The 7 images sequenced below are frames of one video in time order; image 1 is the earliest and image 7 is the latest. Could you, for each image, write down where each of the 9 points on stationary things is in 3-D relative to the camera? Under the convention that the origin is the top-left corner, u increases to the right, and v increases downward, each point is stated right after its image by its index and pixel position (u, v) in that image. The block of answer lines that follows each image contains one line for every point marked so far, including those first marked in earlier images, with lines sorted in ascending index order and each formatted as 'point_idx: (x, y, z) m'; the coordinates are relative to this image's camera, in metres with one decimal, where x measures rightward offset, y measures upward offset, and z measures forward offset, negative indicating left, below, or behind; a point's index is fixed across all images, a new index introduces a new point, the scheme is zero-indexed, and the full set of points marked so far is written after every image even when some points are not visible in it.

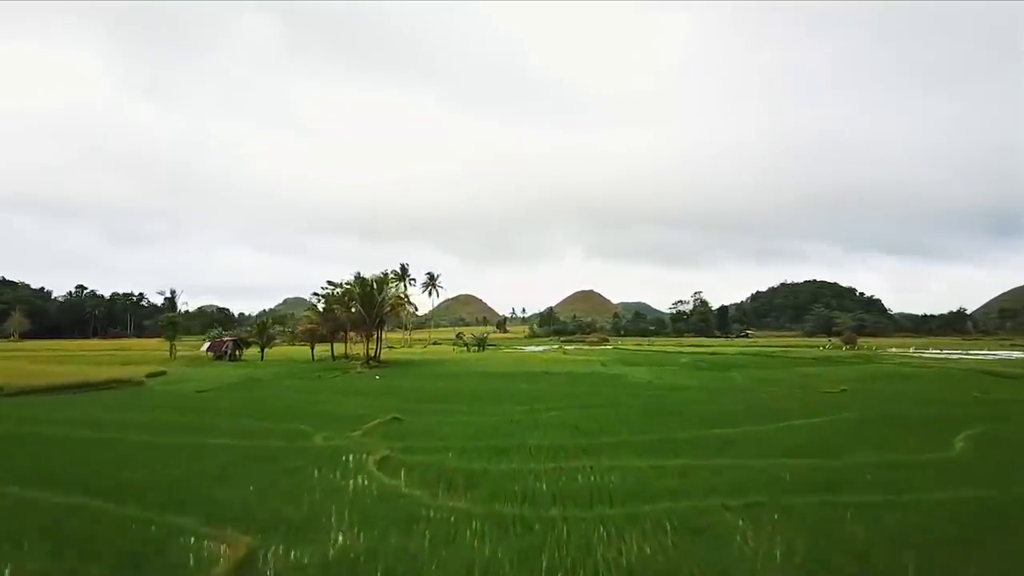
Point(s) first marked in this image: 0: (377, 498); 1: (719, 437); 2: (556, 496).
0: (-2.6, -4.1, +11.9) m
1: (+6.3, -4.6, +19.0) m
2: (+0.8, -4.1, +12.2) m
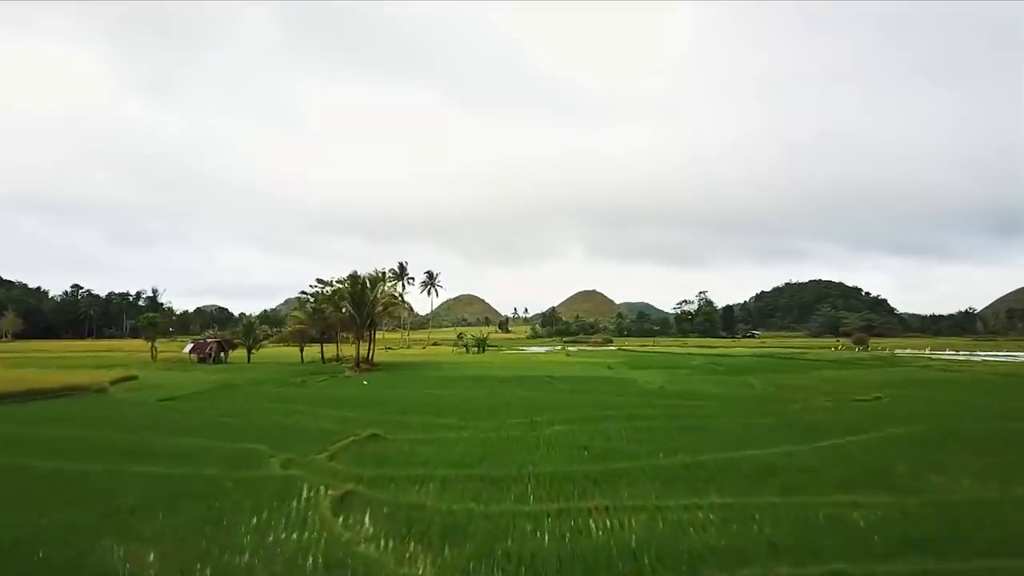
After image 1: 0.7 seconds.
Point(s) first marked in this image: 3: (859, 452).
0: (-2.7, -4.0, +8.9) m
1: (+6.2, -4.5, +15.9) m
2: (+0.7, -4.0, +9.1) m
3: (+9.8, -4.6, +17.5) m
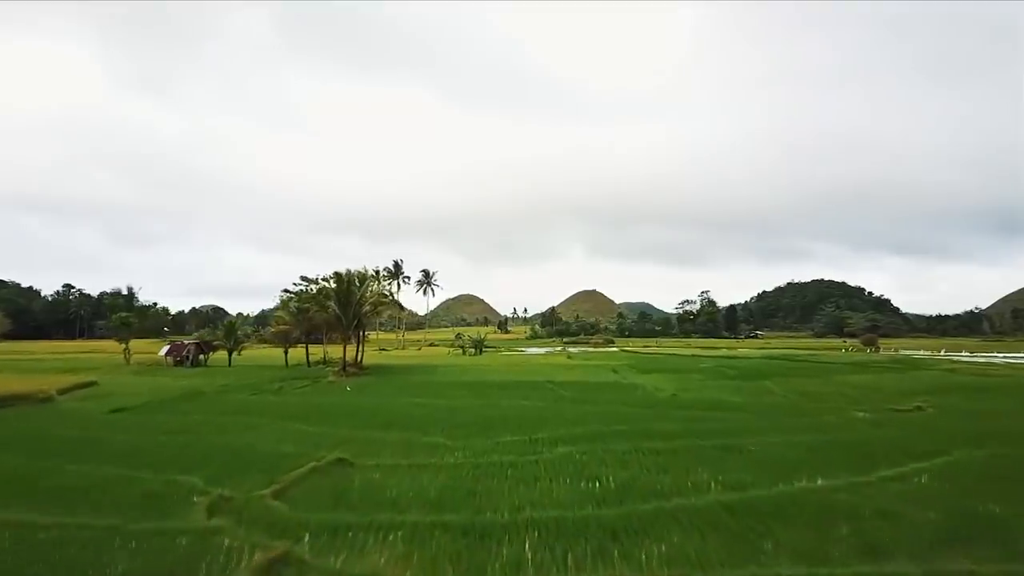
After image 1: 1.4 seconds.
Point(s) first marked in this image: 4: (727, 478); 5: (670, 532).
0: (-2.9, -3.8, +5.6) m
1: (+6.1, -4.3, +12.6) m
2: (+0.6, -3.8, +5.8) m
3: (+9.7, -4.5, +14.2) m
4: (+5.0, -4.4, +14.3) m
5: (+2.8, -4.2, +10.8) m
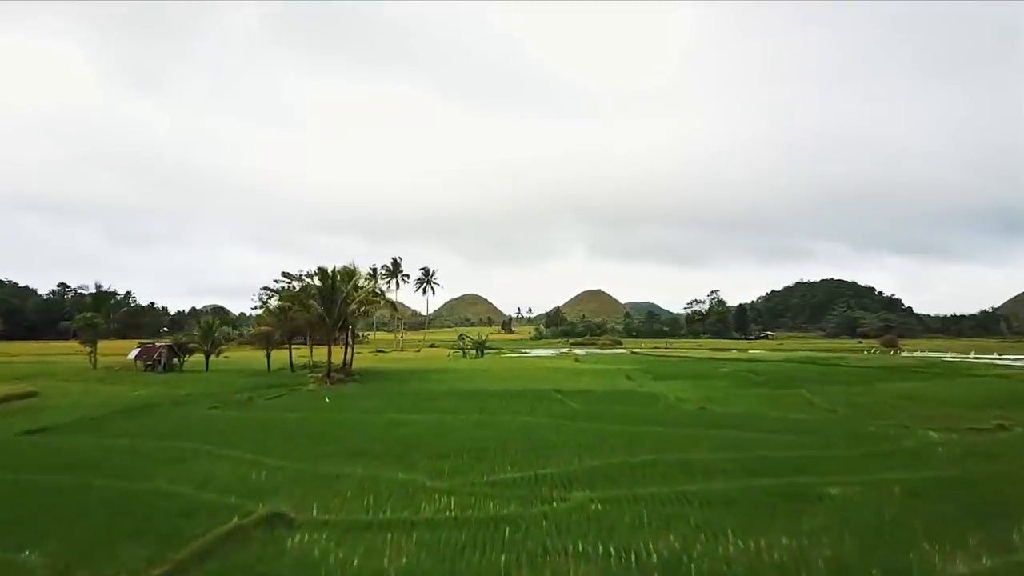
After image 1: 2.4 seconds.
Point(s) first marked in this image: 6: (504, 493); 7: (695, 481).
0: (-3.0, -3.6, +1.2) m
1: (+6.0, -4.1, +8.1) m
2: (+0.5, -3.7, +1.4) m
3: (+9.7, -4.3, +9.7) m
4: (+5.0, -4.2, +9.9) m
5: (+2.8, -4.0, +6.3) m
6: (-0.1, -4.5, +13.6) m
7: (+4.4, -4.5, +14.6) m
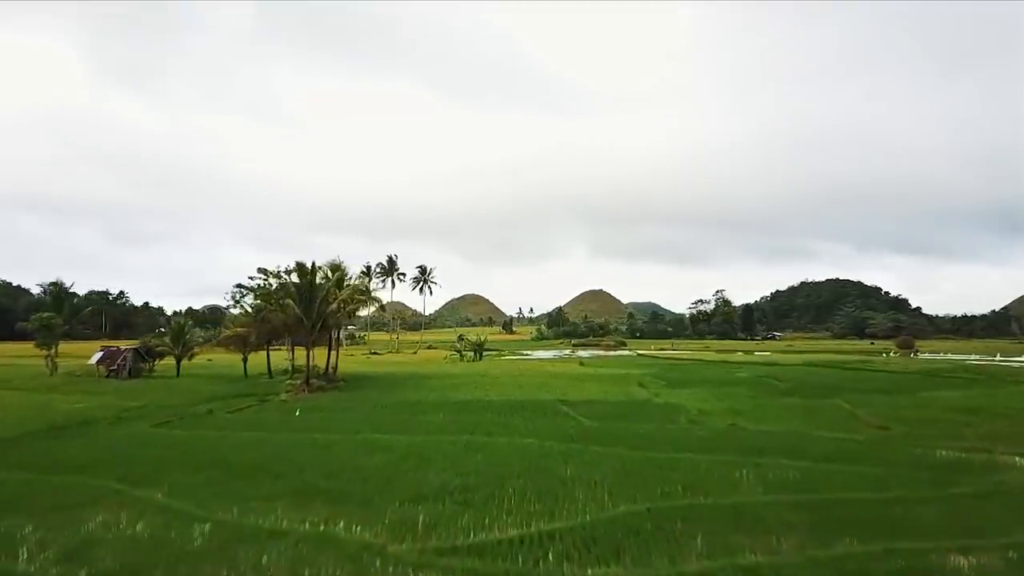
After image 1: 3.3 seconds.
0: (-3.1, -3.5, -2.8) m
1: (+5.9, -4.0, +4.1) m
2: (+0.4, -3.5, -2.6) m
3: (+9.6, -4.2, +5.7) m
4: (+4.9, -4.1, +5.8) m
5: (+2.7, -3.9, +2.3) m
6: (-0.2, -4.3, +9.5) m
7: (+4.3, -4.4, +10.6) m
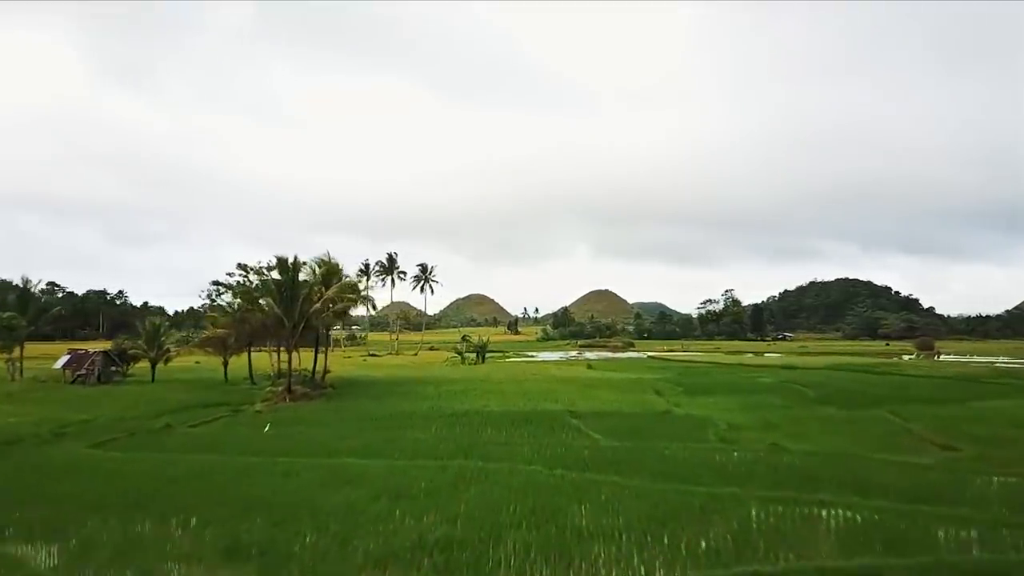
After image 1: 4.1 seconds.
0: (-3.2, -3.3, -6.3) m
1: (+5.9, -3.8, +0.5) m
2: (+0.3, -3.4, -6.1) m
3: (+9.5, -4.0, +2.1) m
4: (+4.9, -3.9, +2.3) m
5: (+2.6, -3.7, -1.2) m
6: (-0.2, -4.2, +6.1) m
7: (+4.3, -4.2, +7.1) m
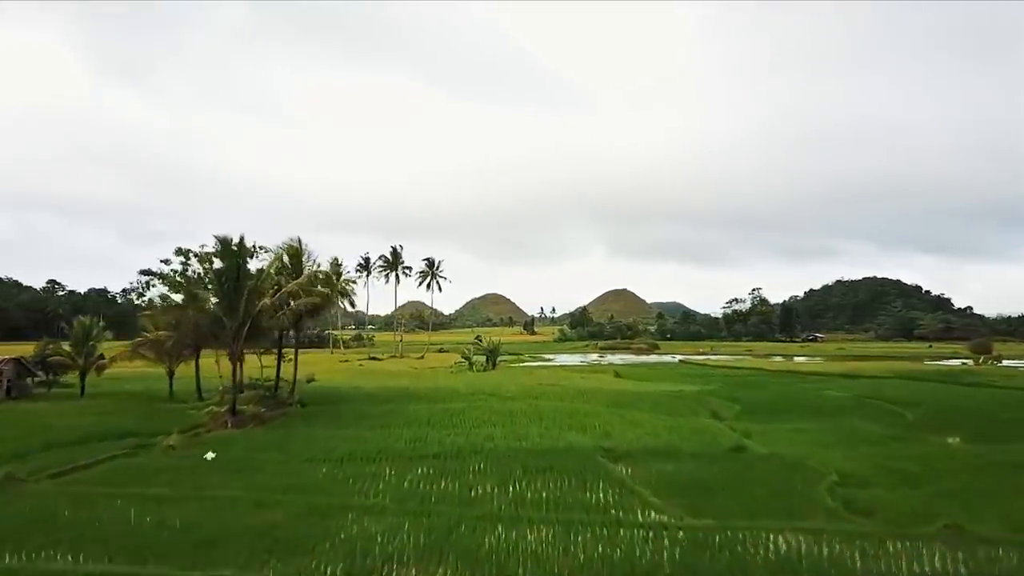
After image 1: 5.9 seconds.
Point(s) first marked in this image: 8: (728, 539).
0: (-3.7, -2.9, -14.0) m
1: (+5.5, -3.5, -7.4) m
2: (-0.2, -3.0, -13.9) m
3: (+9.3, -3.6, -6.0) m
4: (+4.6, -3.5, -5.6) m
5: (+2.2, -3.4, -9.1) m
6: (-0.4, -3.8, -1.8) m
7: (+4.1, -3.9, -0.9) m
8: (+4.1, -4.7, +11.9) m
